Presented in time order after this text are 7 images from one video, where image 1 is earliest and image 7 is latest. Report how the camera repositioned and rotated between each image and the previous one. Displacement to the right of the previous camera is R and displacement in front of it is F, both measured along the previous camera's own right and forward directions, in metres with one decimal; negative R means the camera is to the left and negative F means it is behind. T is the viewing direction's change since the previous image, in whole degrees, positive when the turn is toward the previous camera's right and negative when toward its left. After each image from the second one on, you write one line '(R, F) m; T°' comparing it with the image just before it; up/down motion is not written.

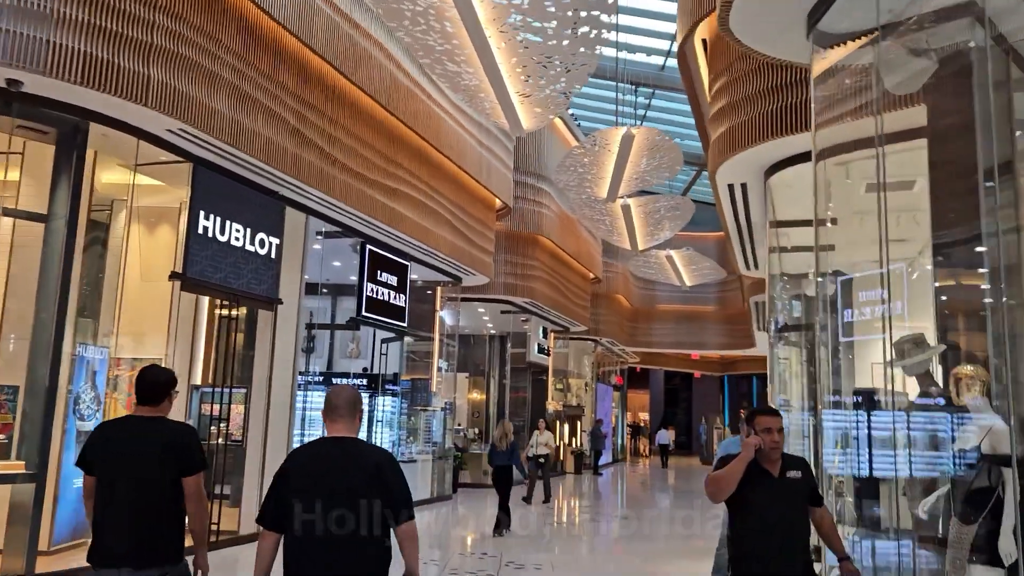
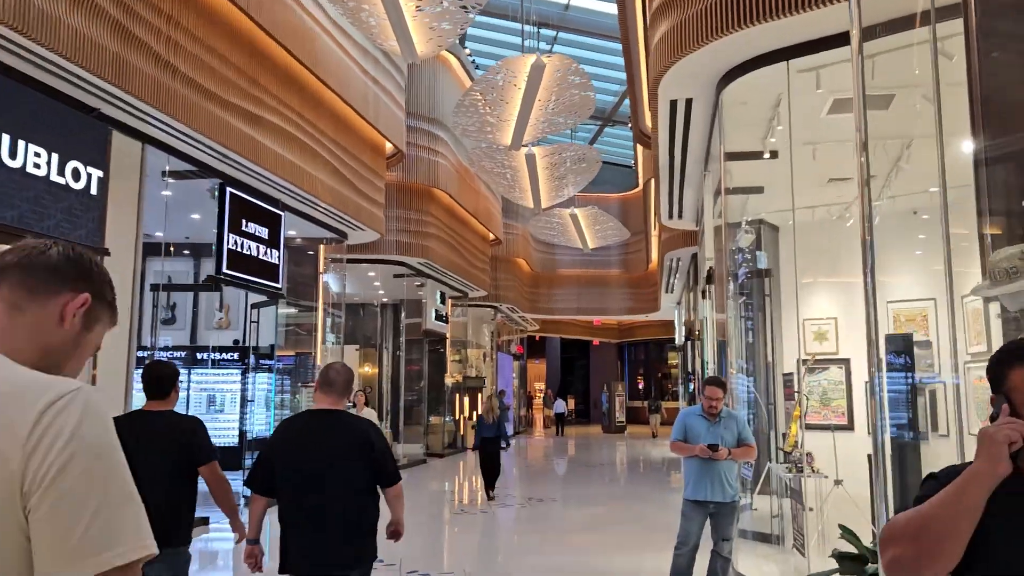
(0.0, +1.2) m; +8°
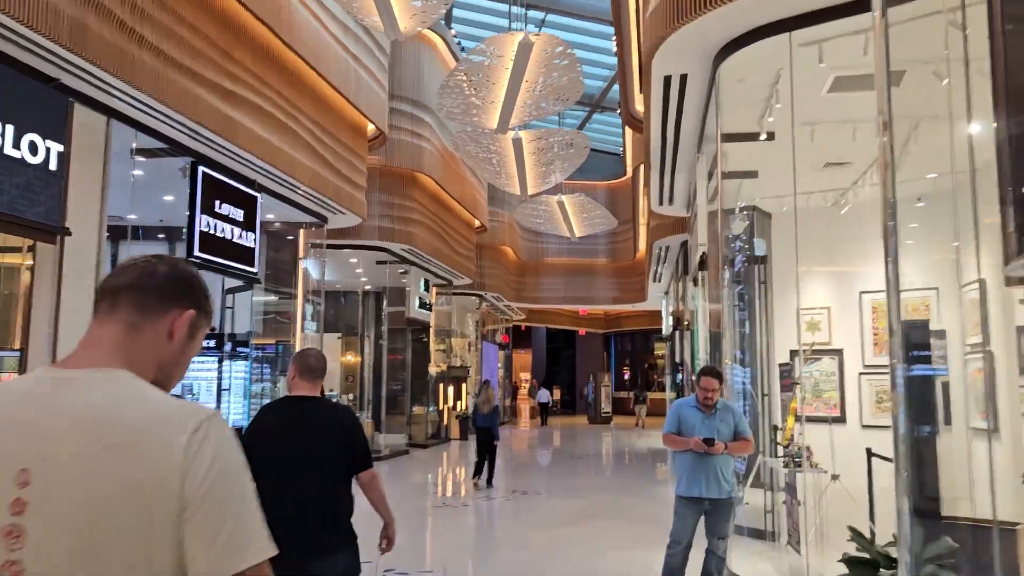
(0.0, +0.2) m; +1°
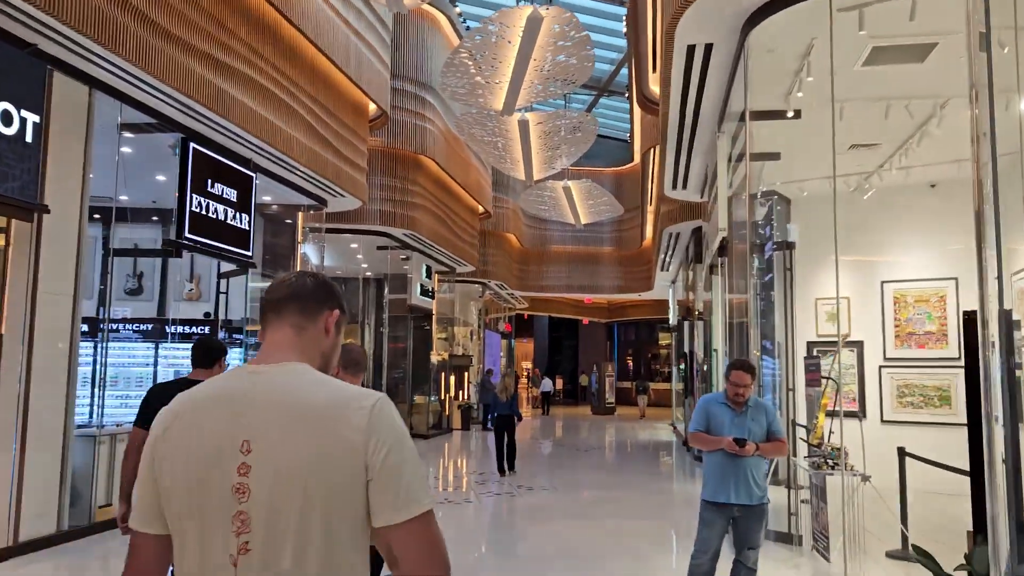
(0.0, +0.3) m; 0°
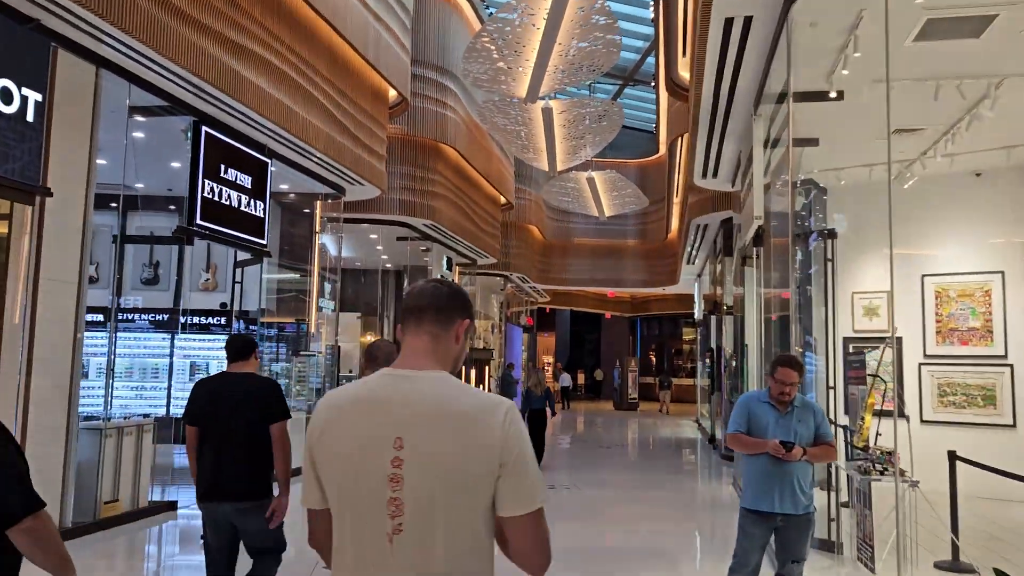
(0.0, +0.3) m; -2°
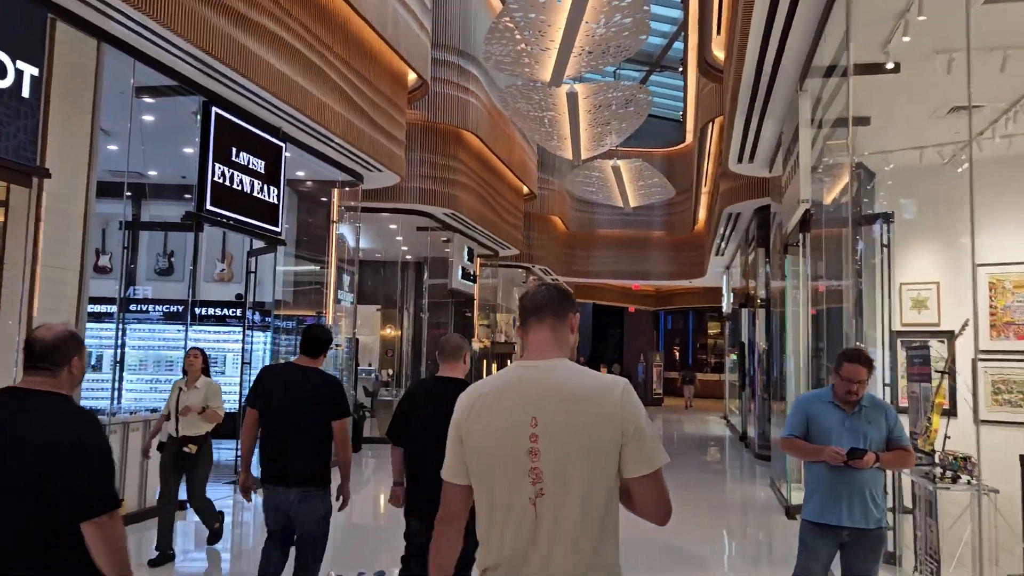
(0.0, +0.3) m; -1°
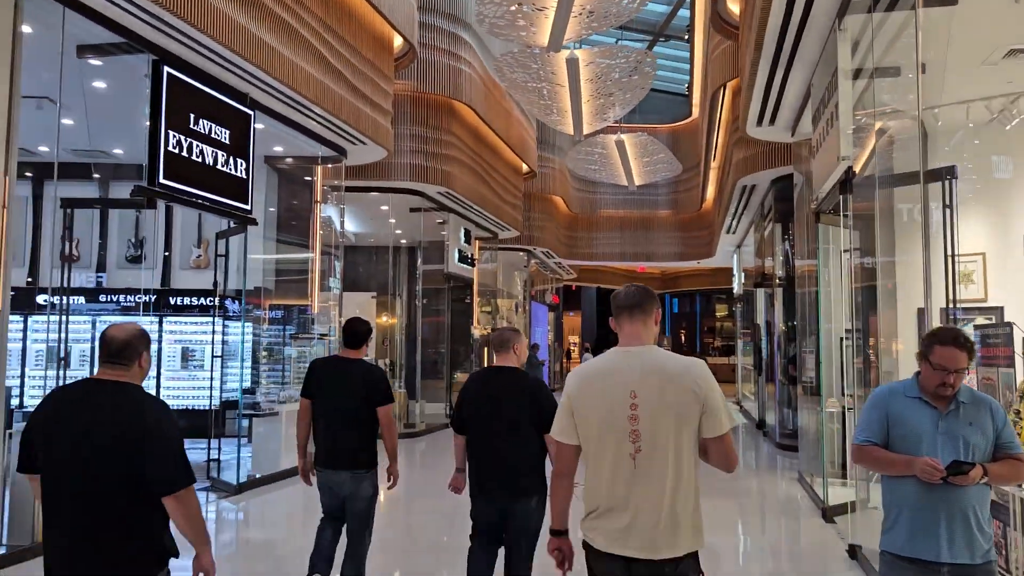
(0.0, +0.7) m; 0°
